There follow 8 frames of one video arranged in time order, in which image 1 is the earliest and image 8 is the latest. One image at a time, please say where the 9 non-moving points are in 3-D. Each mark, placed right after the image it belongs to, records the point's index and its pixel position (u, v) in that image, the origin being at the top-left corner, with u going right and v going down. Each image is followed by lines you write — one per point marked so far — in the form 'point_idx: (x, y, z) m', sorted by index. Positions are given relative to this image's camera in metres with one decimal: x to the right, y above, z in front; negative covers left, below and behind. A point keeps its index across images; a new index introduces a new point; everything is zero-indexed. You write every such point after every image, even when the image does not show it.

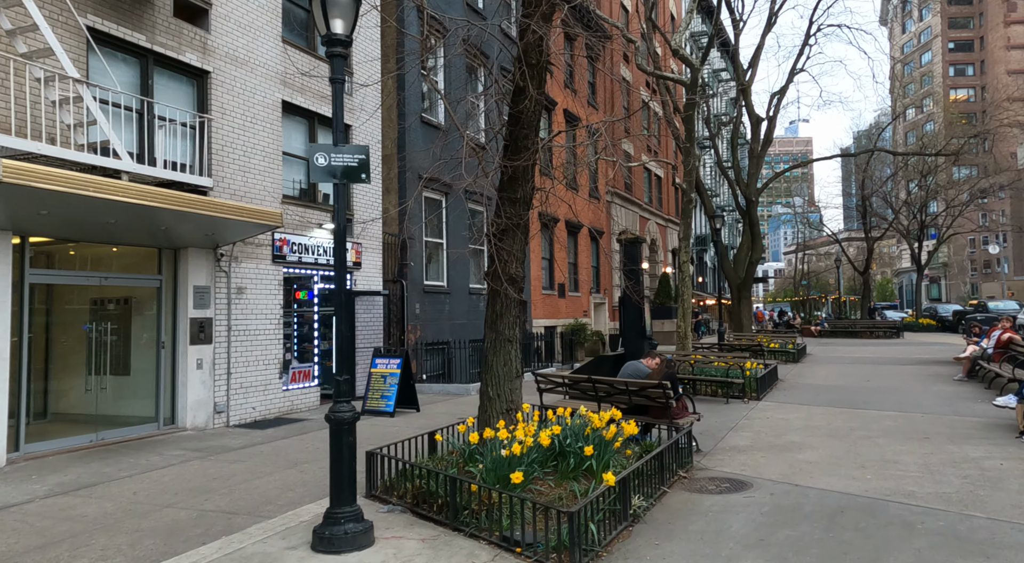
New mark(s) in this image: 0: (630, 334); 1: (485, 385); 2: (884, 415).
0: (+2.0, -0.8, +9.9) m
1: (-0.3, -1.2, +6.9) m
2: (+5.4, -2.0, +9.0) m
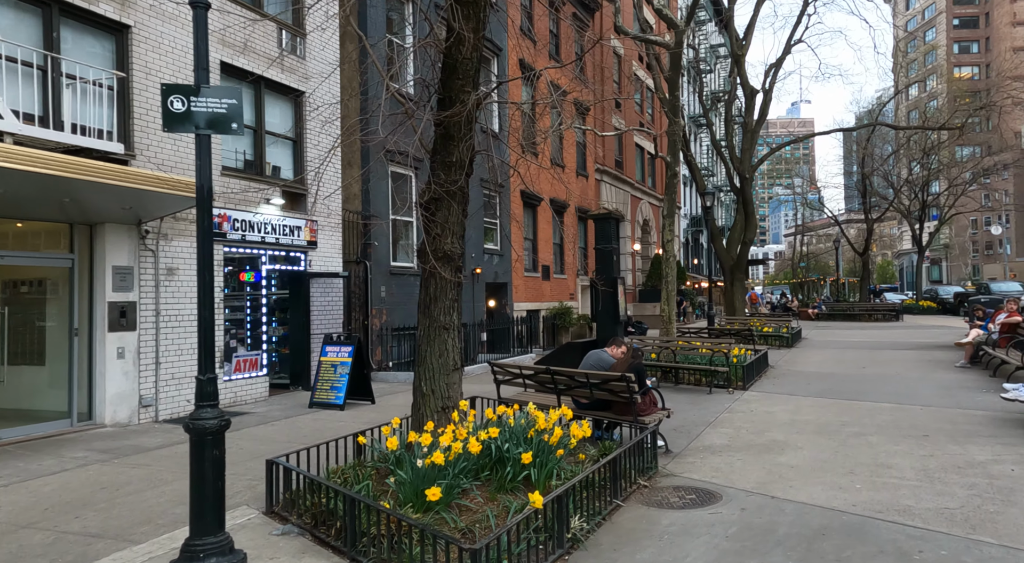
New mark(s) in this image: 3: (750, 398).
0: (+1.3, -0.5, +9.0) m
1: (-0.9, -1.0, +5.9) m
2: (+4.8, -1.7, +8.0) m
3: (+3.6, -1.8, +9.4) m
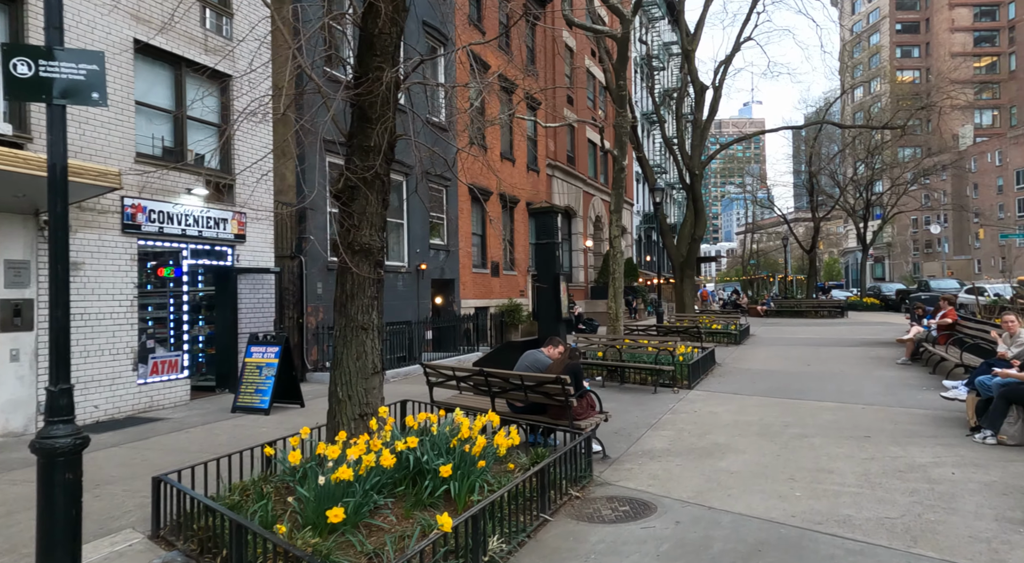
0: (+0.5, -0.5, +8.6) m
1: (-1.6, -0.9, +5.4) m
2: (+4.0, -1.7, +7.9) m
3: (+2.7, -1.8, +9.1) m
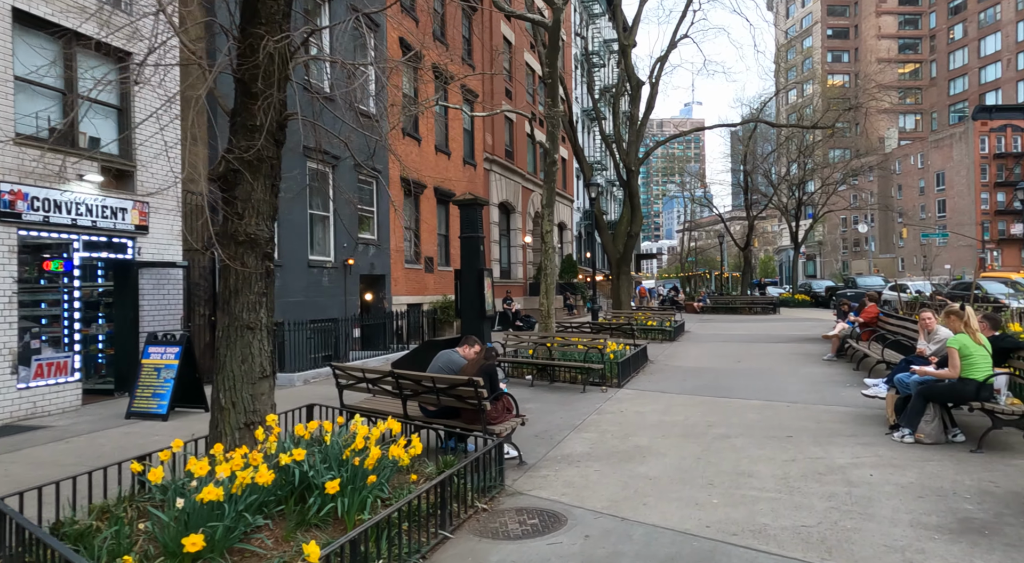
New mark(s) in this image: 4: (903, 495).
0: (-0.6, -0.4, +8.2) m
1: (-2.4, -0.9, +4.8) m
2: (+3.0, -1.6, +7.8) m
3: (+1.6, -1.7, +8.9) m
4: (+2.9, -1.6, +4.4) m
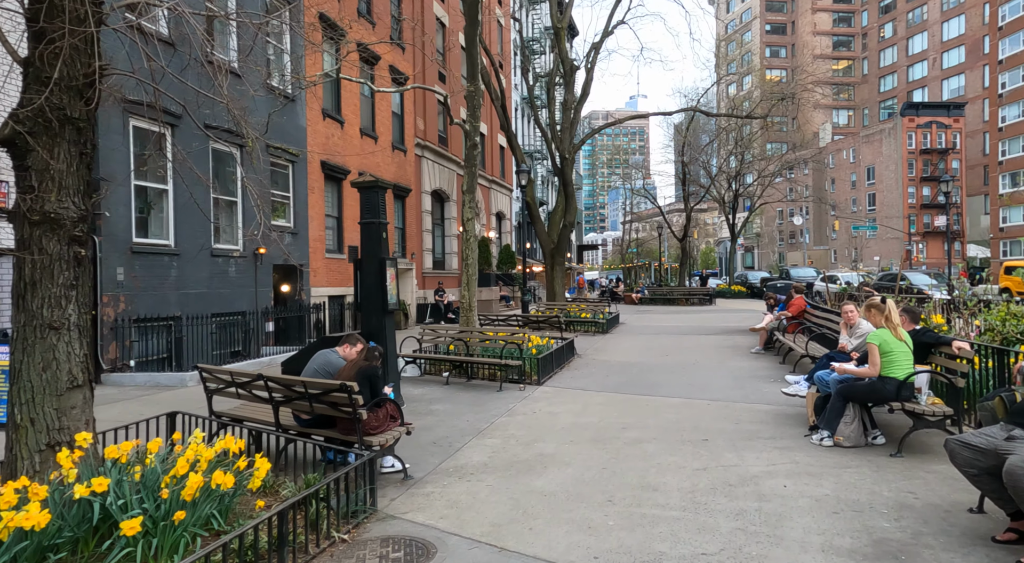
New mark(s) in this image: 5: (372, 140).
0: (-1.7, -0.3, +7.4) m
1: (-3.2, -0.8, +3.9) m
2: (+1.9, -1.5, +7.3) m
3: (+0.4, -1.6, +8.3) m
4: (+2.0, -1.5, +4.0) m
5: (-4.3, +4.5, +19.1) m
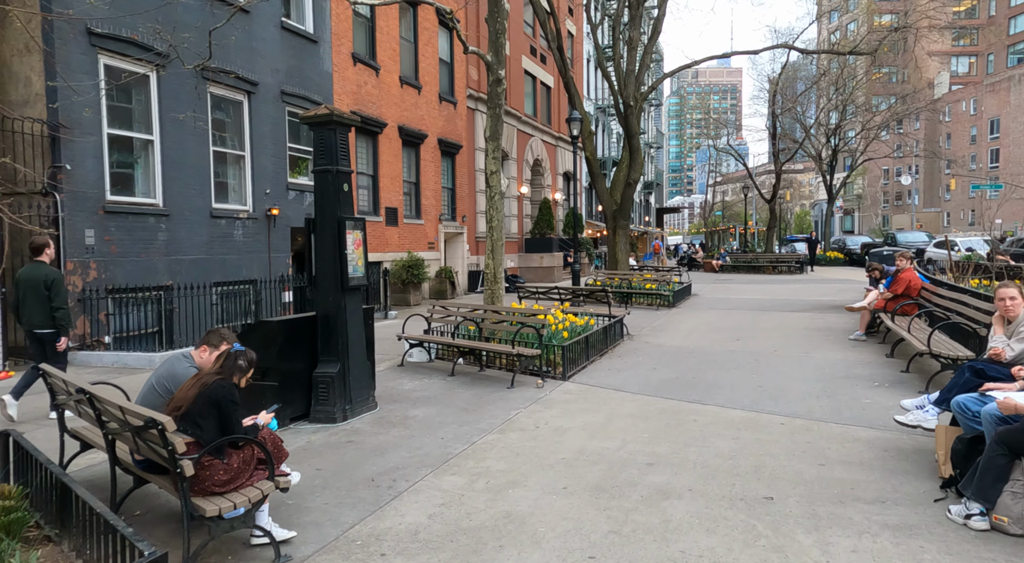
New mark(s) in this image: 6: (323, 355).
0: (-1.7, 0.0, +5.7) m
1: (-3.7, -0.7, +2.5) m
2: (+1.8, -1.3, +5.2) m
3: (+0.5, -1.3, +6.4) m
4: (+1.5, -1.4, +1.9) m
5: (-2.8, +5.5, +17.3) m
6: (-1.7, -0.7, +5.6) m
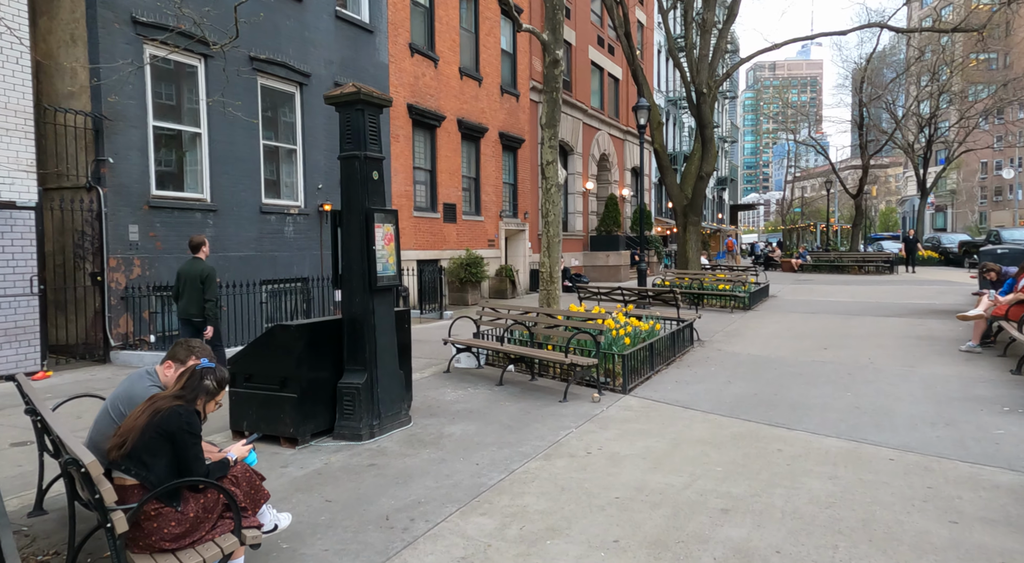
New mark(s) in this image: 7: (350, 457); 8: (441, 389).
0: (-1.3, 0.0, +5.1) m
1: (-3.6, -0.7, +2.2) m
2: (+2.1, -1.3, +4.3) m
3: (+0.9, -1.3, +5.6) m
4: (+1.5, -1.5, +1.0) m
5: (-1.0, +5.5, +16.8) m
6: (-1.3, -0.7, +5.0) m
7: (-1.2, -1.3, +4.6) m
8: (-0.8, -1.2, +6.9) m
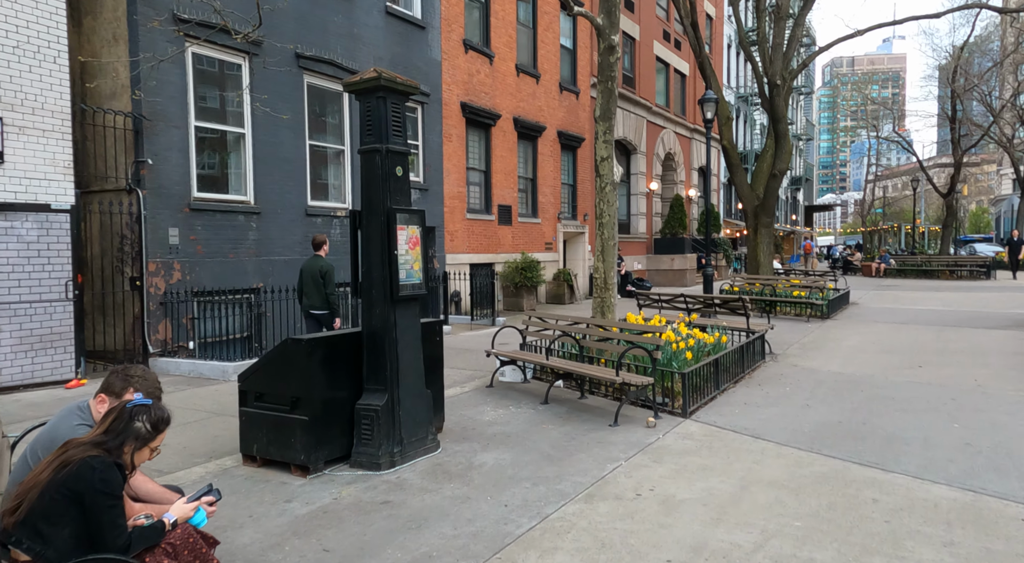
0: (-1.0, -0.1, +4.6) m
1: (-3.6, -0.7, +1.9) m
2: (+2.3, -1.4, +3.4) m
3: (+1.3, -1.4, +4.8) m
4: (+1.3, -1.5, +0.2) m
5: (+0.5, +5.4, +16.2) m
6: (-1.1, -0.7, +4.5) m
7: (-1.0, -1.4, +4.0) m
8: (-0.3, -1.3, +6.3) m
